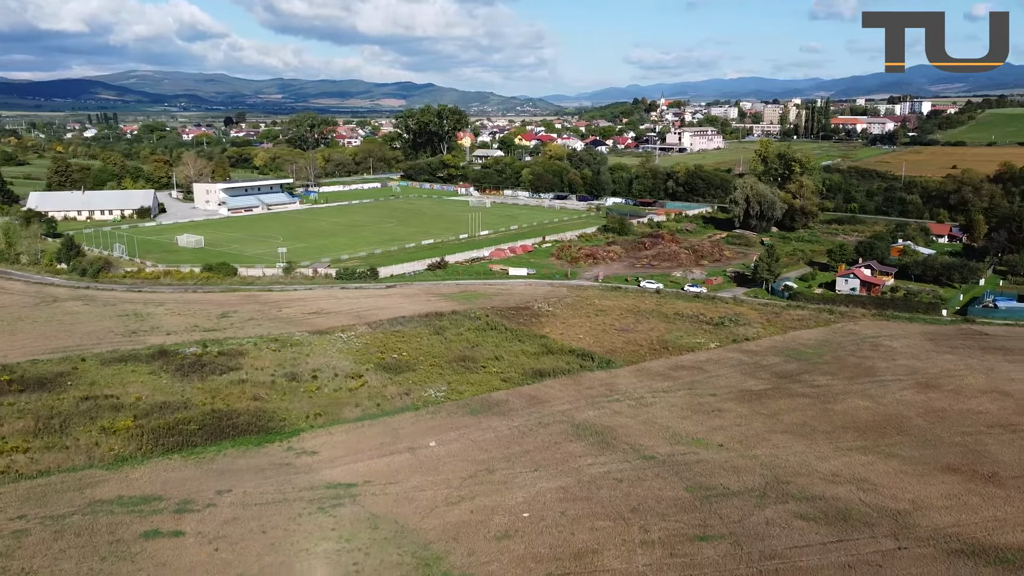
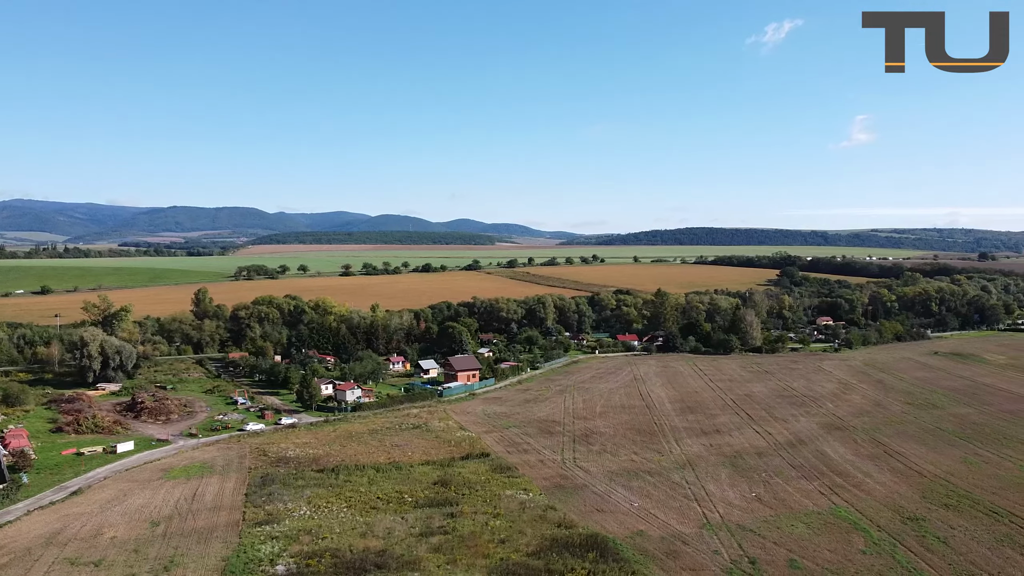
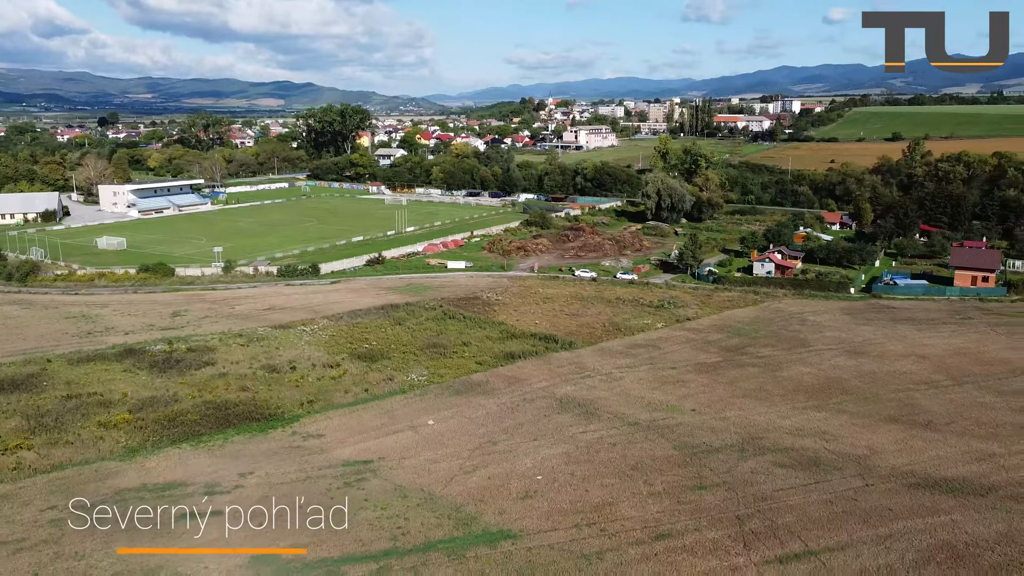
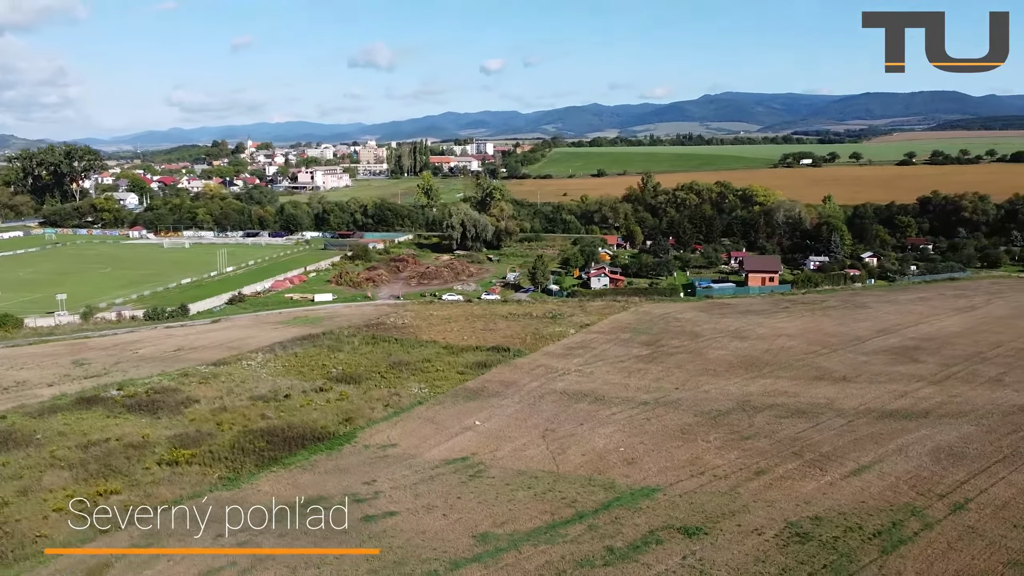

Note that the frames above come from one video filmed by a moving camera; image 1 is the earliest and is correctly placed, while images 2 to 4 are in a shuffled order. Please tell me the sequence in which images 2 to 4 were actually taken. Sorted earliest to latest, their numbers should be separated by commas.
3, 4, 2
